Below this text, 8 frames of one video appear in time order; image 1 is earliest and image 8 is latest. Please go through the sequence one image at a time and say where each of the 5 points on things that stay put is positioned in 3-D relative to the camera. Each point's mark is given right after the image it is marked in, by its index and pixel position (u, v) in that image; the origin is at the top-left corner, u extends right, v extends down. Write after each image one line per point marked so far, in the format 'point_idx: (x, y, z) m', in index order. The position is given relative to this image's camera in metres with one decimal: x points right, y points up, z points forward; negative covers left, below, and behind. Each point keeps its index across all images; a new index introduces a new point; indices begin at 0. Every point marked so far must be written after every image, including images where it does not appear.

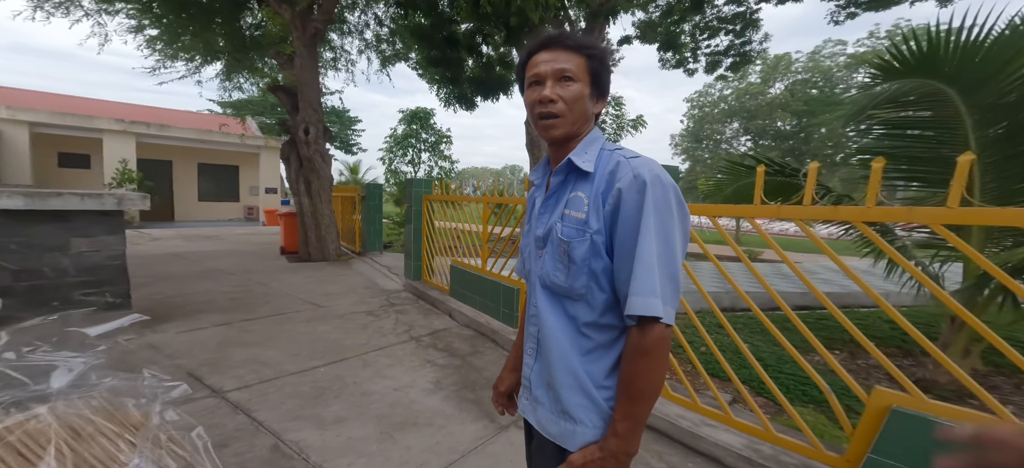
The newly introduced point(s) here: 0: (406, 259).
0: (-1.3, -0.3, +5.1) m
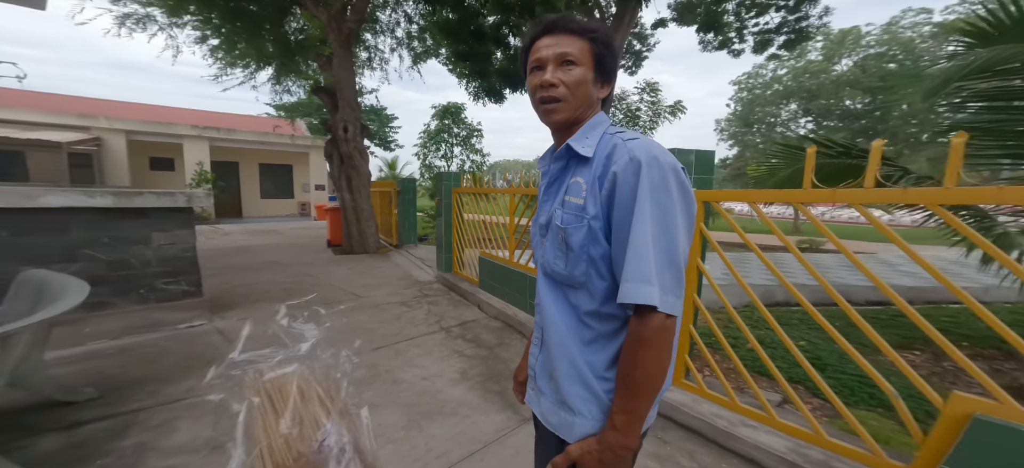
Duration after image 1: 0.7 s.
0: (-0.9, -0.2, +5.1) m
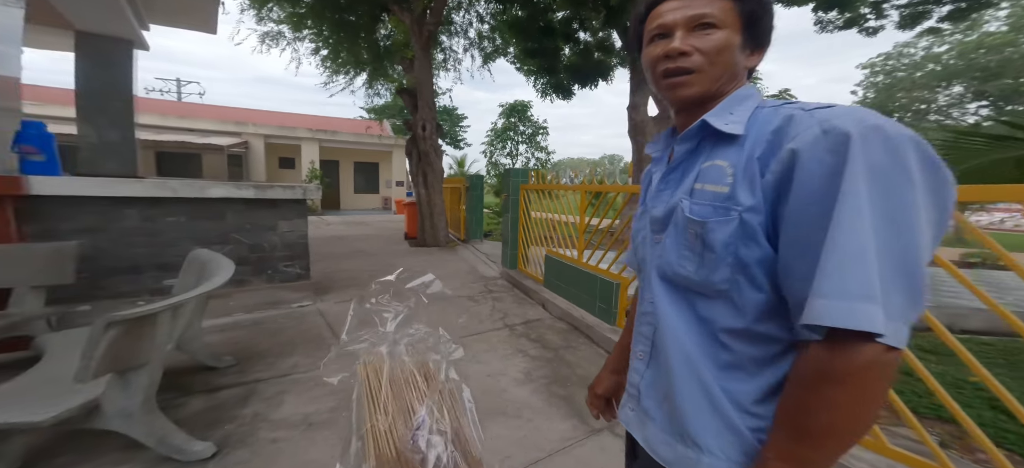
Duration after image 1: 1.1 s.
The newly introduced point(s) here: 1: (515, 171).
0: (-0.1, -0.2, +5.1) m
1: (+0.1, +0.8, +4.8) m
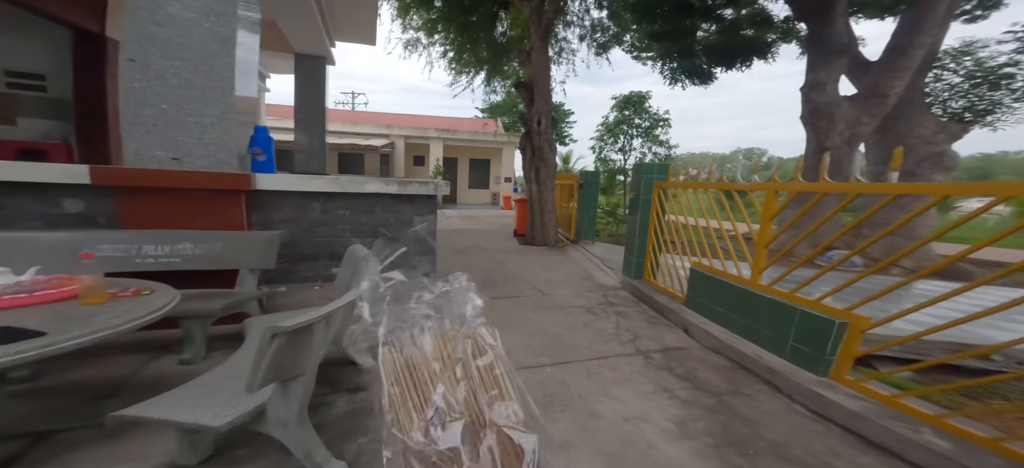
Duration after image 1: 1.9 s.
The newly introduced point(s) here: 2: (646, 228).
0: (+1.3, -0.2, +4.5) m
1: (+1.4, +0.7, +4.2) m
2: (+1.5, +0.1, +4.3) m
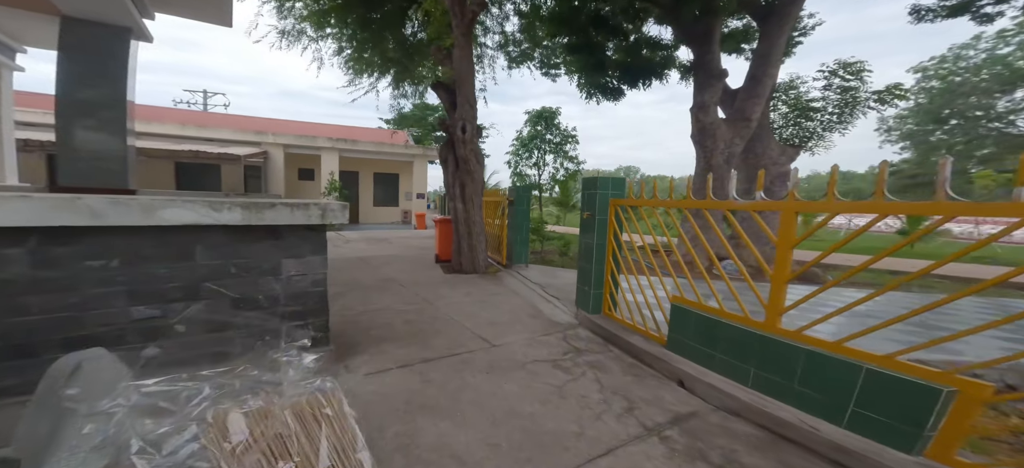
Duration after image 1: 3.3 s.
0: (+0.7, -0.5, +3.9) m
1: (+0.8, +0.5, +3.6) m
2: (+0.9, -0.2, +3.7) m
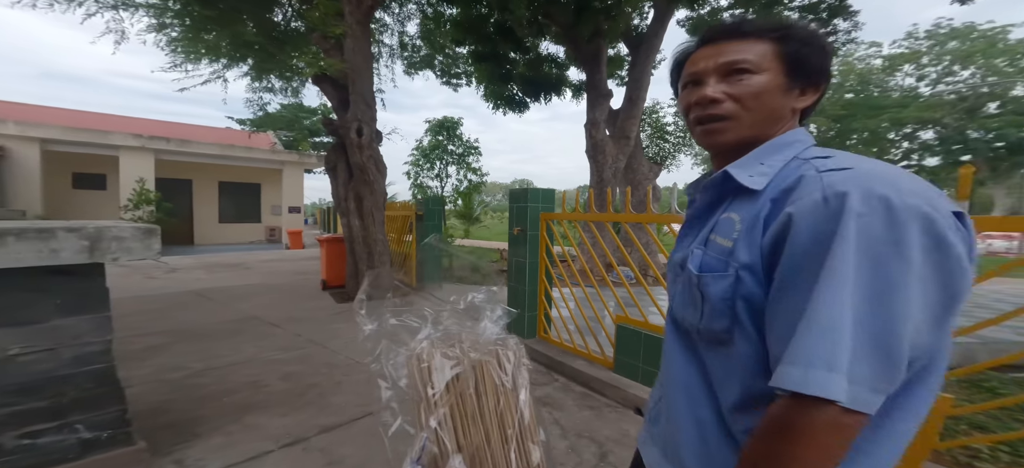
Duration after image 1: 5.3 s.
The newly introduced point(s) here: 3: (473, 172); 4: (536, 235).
0: (0.0, -0.6, +3.5) m
1: (+0.2, +0.3, +3.4) m
2: (+0.2, -0.3, +3.4) m
3: (-1.2, +2.0, +12.6) m
4: (+0.2, 0.0, +3.4) m
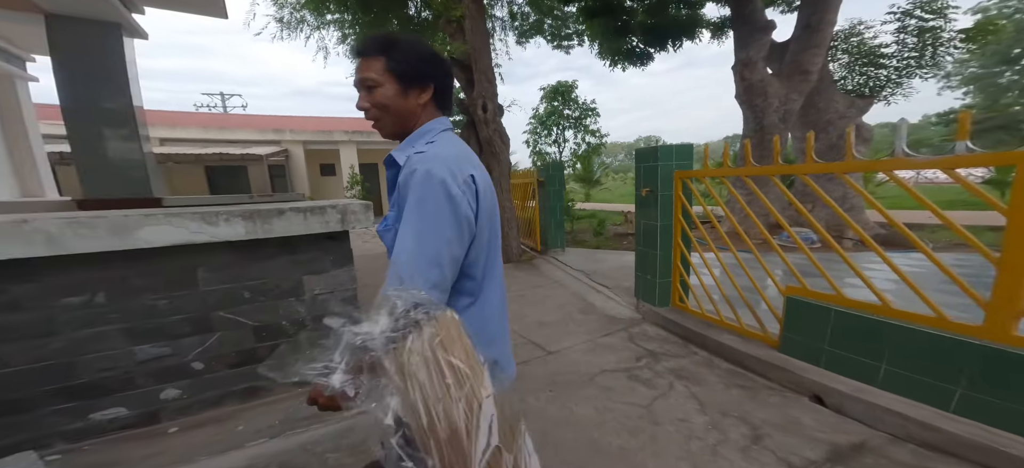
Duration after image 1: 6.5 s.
0: (+1.1, -0.3, +3.3) m
1: (+1.2, +0.7, +3.0) m
2: (+1.2, 0.0, +3.1) m
3: (+2.5, +3.1, +12.1) m
4: (+1.2, +0.3, +3.0) m
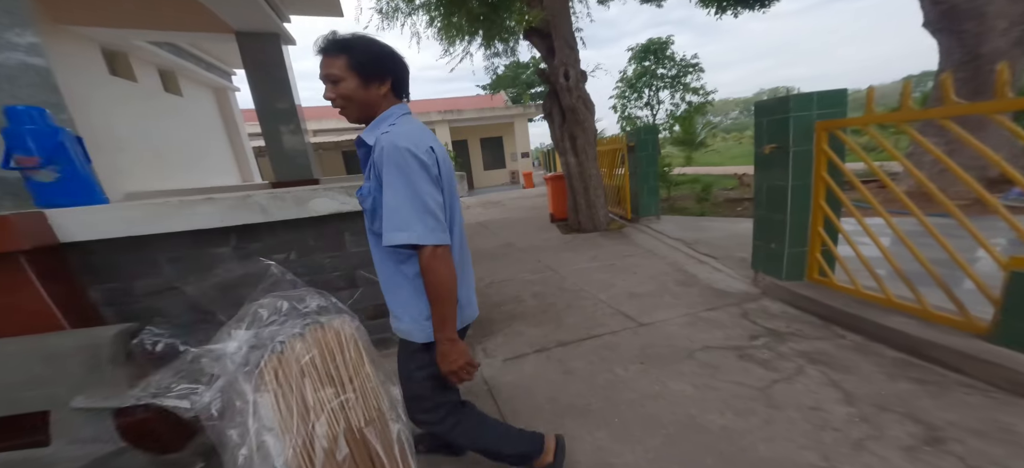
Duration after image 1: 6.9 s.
0: (+1.8, 0.0, +2.9) m
1: (+1.8, +0.9, +2.6) m
2: (+1.9, +0.3, +2.7) m
3: (+4.9, +4.0, +11.0) m
4: (+1.8, +0.6, +2.6) m
